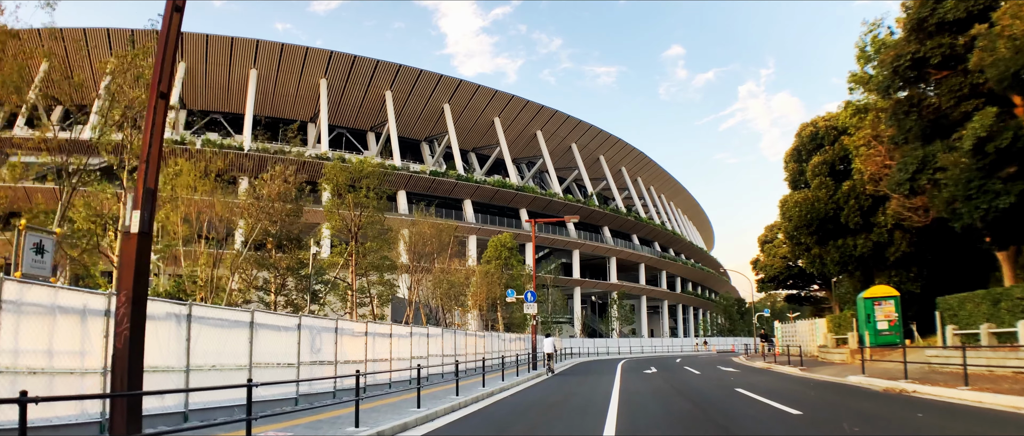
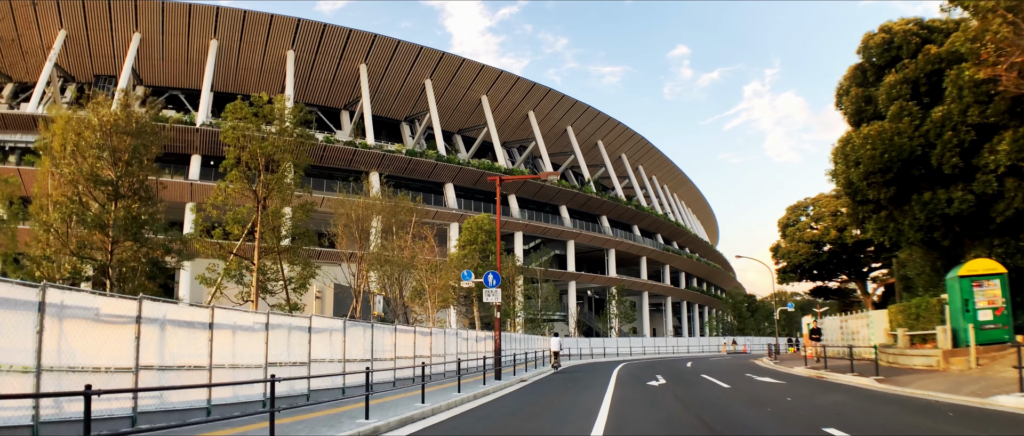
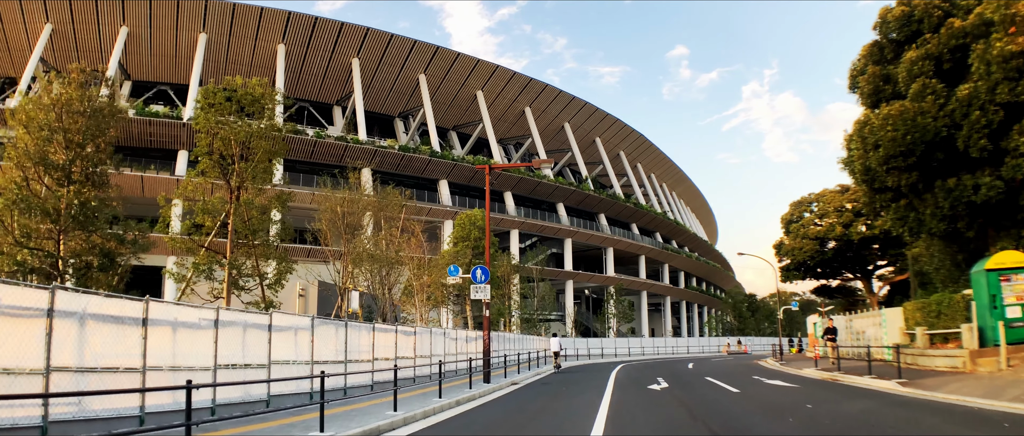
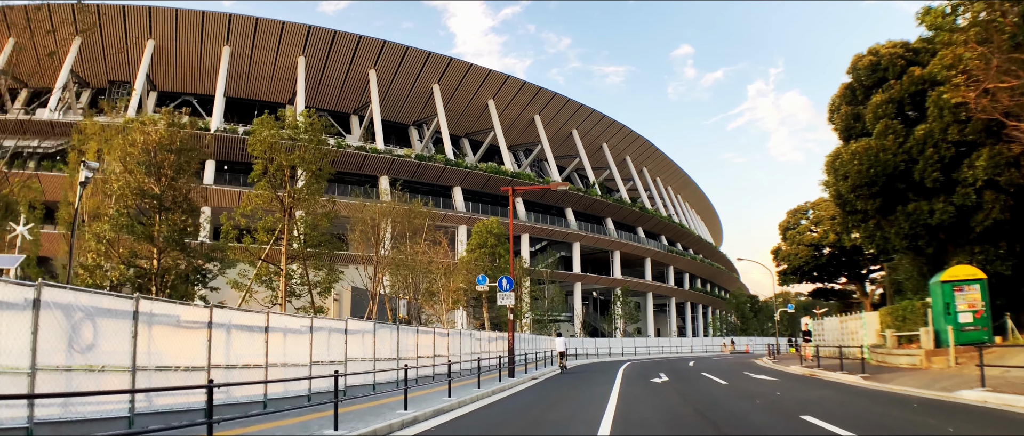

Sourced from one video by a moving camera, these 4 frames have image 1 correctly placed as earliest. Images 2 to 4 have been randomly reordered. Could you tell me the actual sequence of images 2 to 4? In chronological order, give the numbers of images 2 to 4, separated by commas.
4, 2, 3
